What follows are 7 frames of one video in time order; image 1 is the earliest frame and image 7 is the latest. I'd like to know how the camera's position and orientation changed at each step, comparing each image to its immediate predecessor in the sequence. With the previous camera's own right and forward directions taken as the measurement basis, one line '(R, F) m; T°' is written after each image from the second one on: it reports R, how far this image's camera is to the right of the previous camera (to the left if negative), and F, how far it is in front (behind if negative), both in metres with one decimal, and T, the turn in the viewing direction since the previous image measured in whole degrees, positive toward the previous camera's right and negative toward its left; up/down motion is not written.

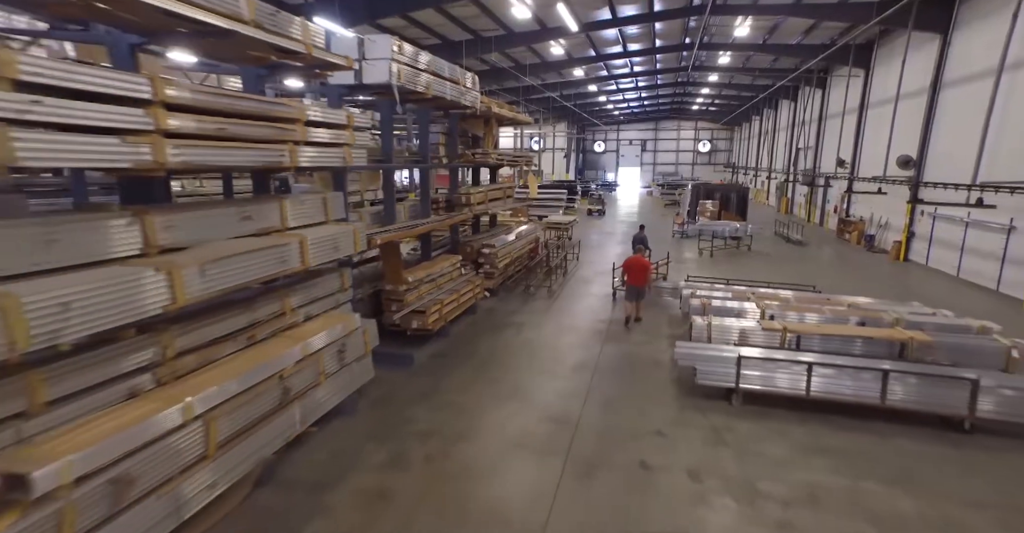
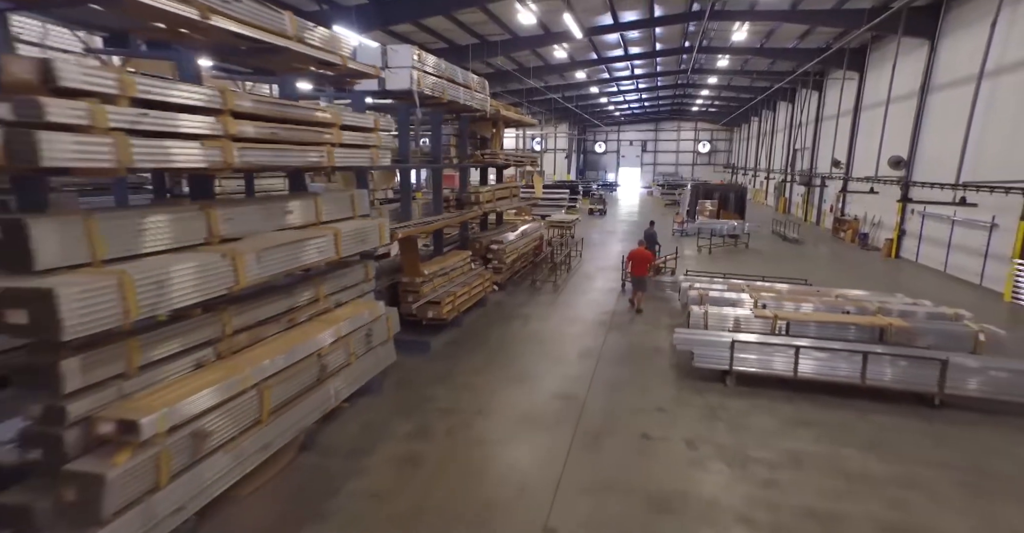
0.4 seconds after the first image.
(-0.1, -0.5) m; 0°
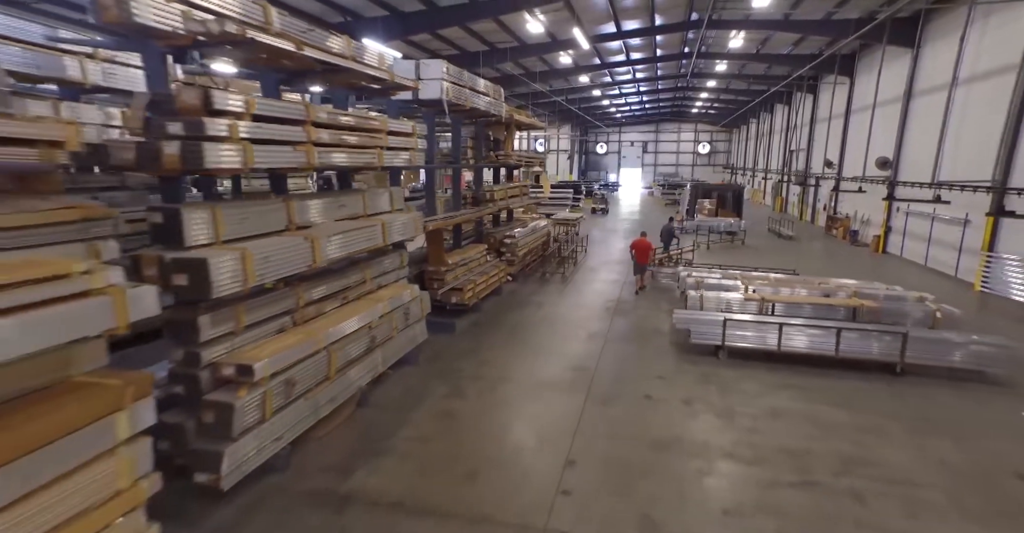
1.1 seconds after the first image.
(-0.2, -0.8) m; 0°
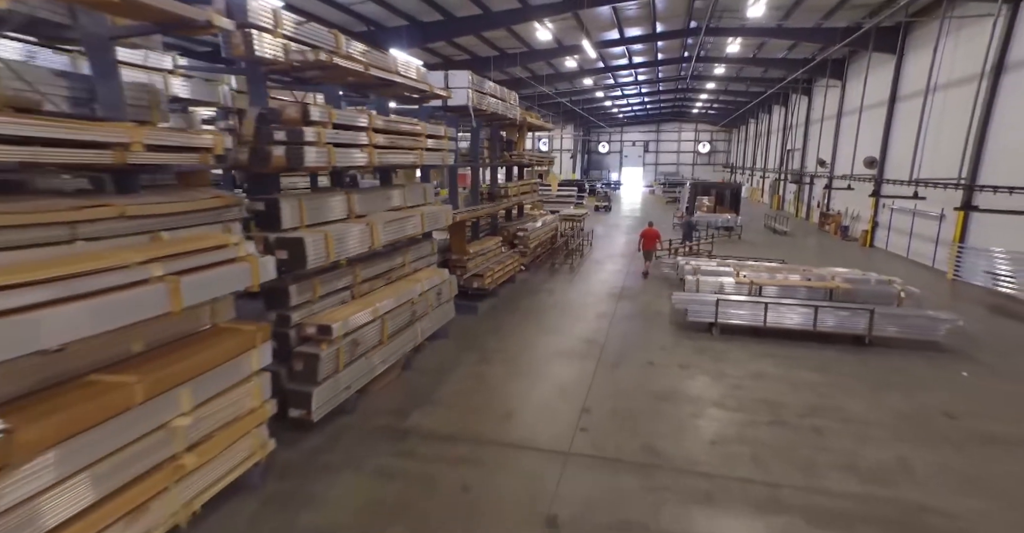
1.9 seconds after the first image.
(-0.2, -0.9) m; 0°
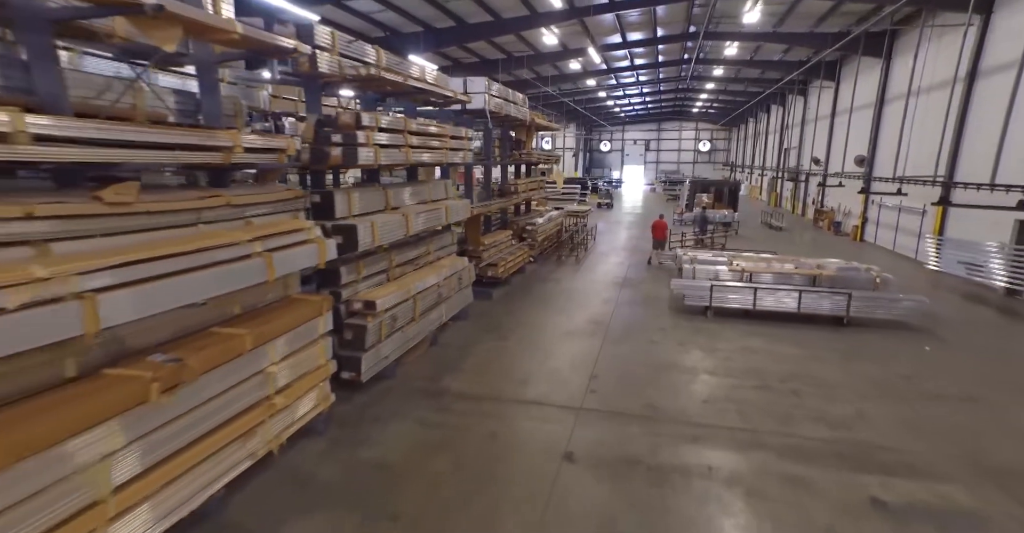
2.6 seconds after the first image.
(-0.2, -0.7) m; 0°
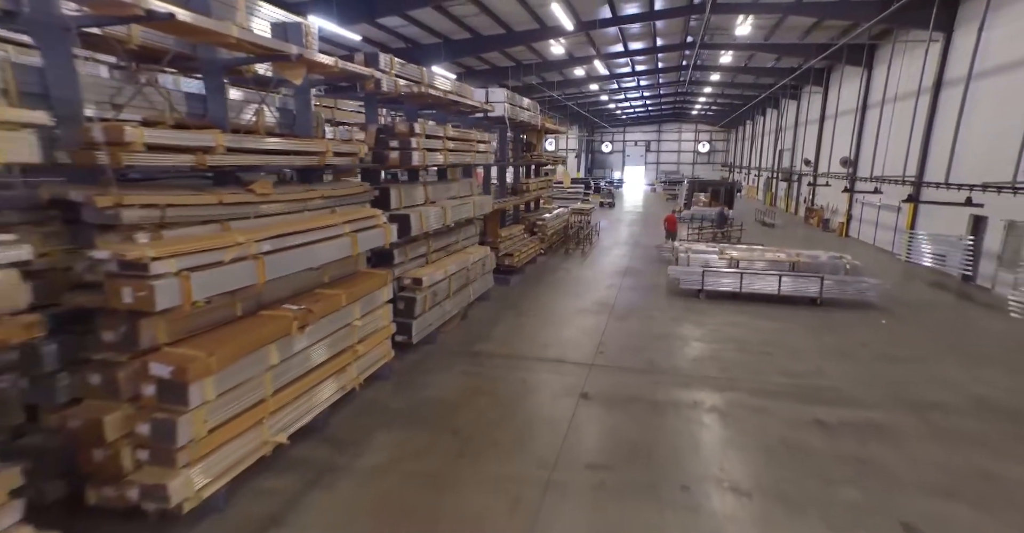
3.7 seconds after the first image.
(-0.3, -1.1) m; 0°
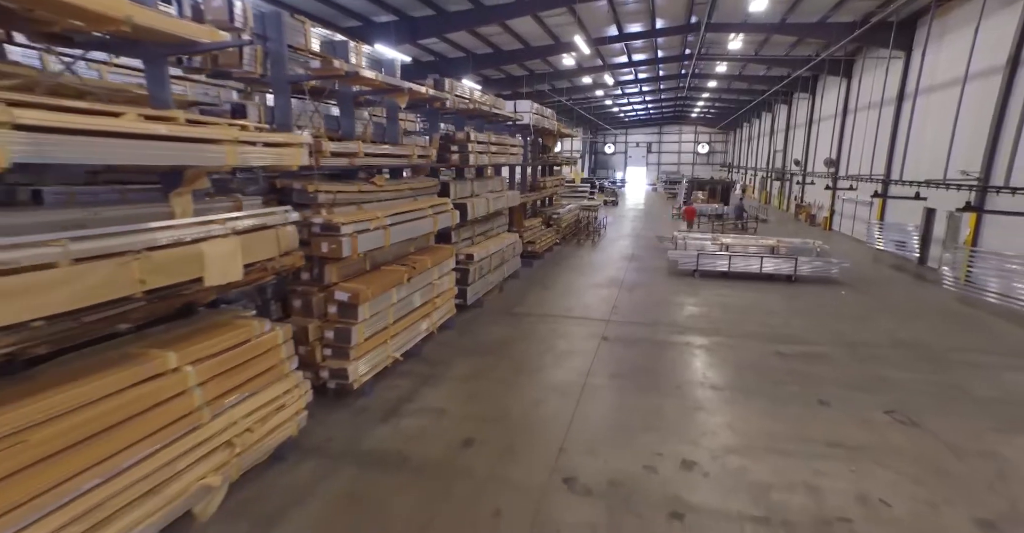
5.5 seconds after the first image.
(-0.5, -1.5) m; 0°
